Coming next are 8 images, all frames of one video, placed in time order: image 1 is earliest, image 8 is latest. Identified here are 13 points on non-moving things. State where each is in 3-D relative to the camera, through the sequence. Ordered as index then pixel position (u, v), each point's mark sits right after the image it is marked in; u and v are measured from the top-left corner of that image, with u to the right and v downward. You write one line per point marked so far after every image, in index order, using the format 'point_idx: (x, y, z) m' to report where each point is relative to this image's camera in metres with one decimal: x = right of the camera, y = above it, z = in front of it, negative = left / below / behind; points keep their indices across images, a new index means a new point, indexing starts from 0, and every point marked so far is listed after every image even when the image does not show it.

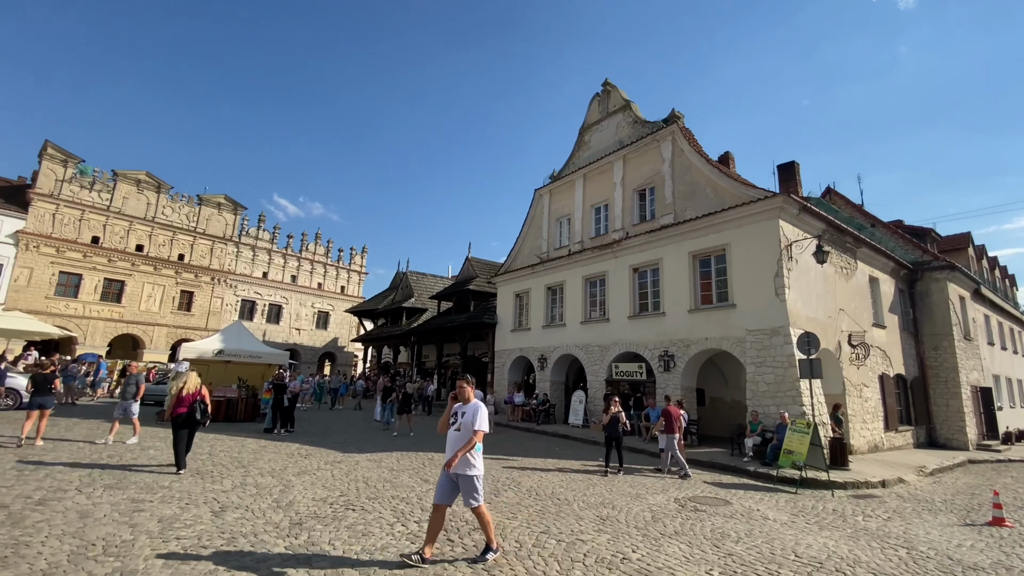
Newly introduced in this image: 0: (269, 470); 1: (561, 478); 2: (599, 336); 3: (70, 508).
0: (-4.1, -3.1, +8.1) m
1: (+0.9, -3.5, +8.7) m
2: (+3.1, -1.7, +16.6) m
3: (-5.0, -2.5, +5.4) m
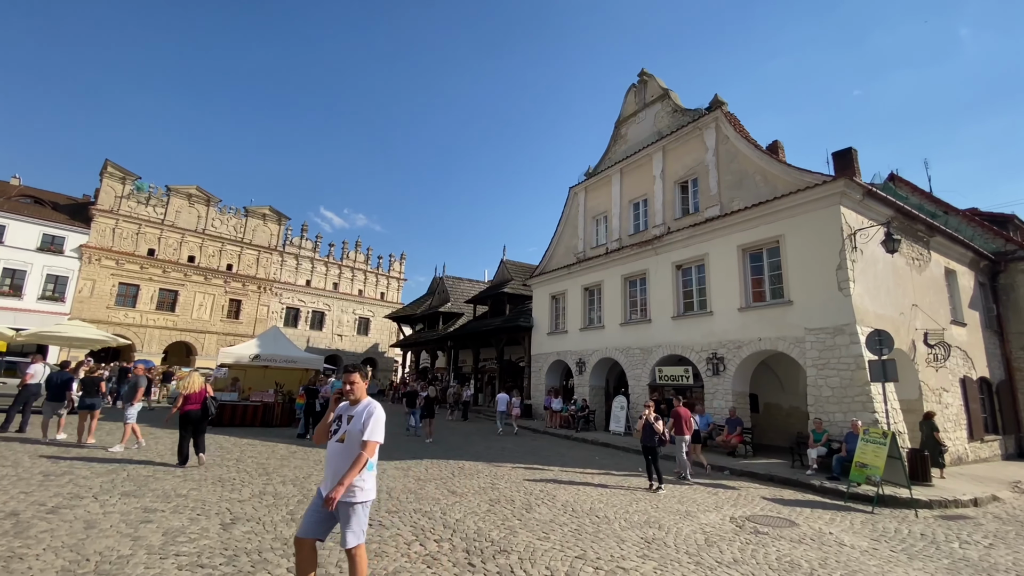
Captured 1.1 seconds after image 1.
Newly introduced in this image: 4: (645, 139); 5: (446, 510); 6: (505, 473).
0: (-3.5, -3.1, +7.8) m
1: (+1.5, -3.4, +7.9) m
2: (+4.3, -1.7, +15.7) m
3: (-4.7, -2.5, +5.2) m
4: (+4.9, +5.5, +17.6) m
5: (-0.9, -2.9, +6.2) m
6: (-0.1, -3.5, +9.0) m
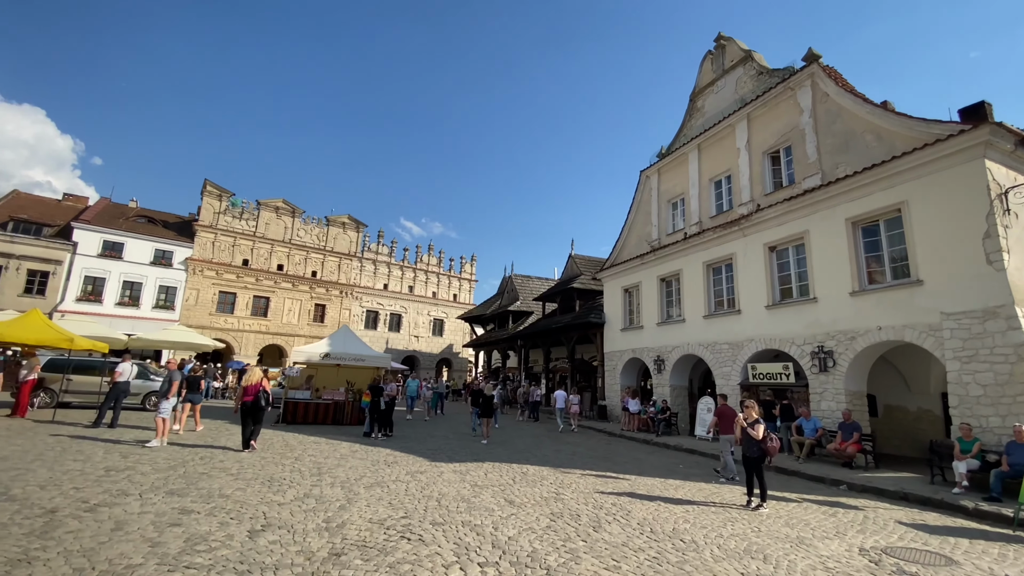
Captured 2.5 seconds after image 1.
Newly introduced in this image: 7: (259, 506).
0: (-2.5, -2.9, +7.3) m
1: (+2.4, -3.1, +6.7) m
2: (+6.3, -1.3, +14.0) m
3: (-4.1, -2.4, +4.9) m
4: (+7.0, +5.9, +15.8) m
5: (-0.2, -2.6, +5.3) m
6: (+1.0, -3.3, +8.0) m
7: (-3.0, -2.6, +5.7) m
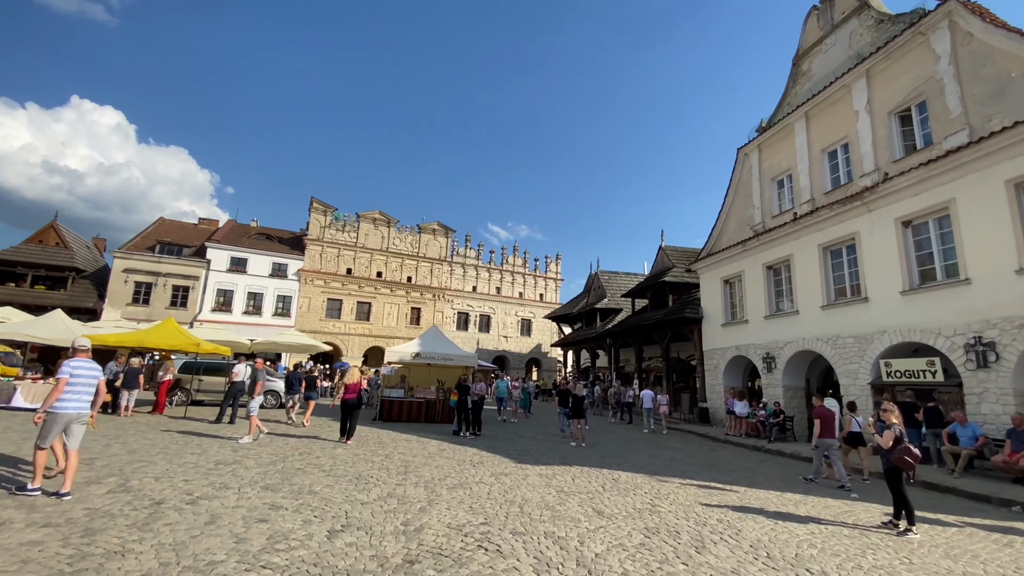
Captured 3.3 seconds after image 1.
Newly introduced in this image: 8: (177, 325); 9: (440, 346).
0: (-1.2, -2.9, +7.2) m
1: (+3.5, -2.8, +5.6) m
2: (+8.6, -0.9, +12.1) m
3: (-3.2, -2.4, +5.1) m
4: (+9.4, +6.3, +13.8) m
5: (+0.7, -2.5, +4.8) m
6: (+2.4, -3.1, +7.2) m
7: (-2.0, -2.5, +5.6) m
8: (-9.9, -1.1, +14.3) m
9: (-2.4, -1.9, +15.7) m
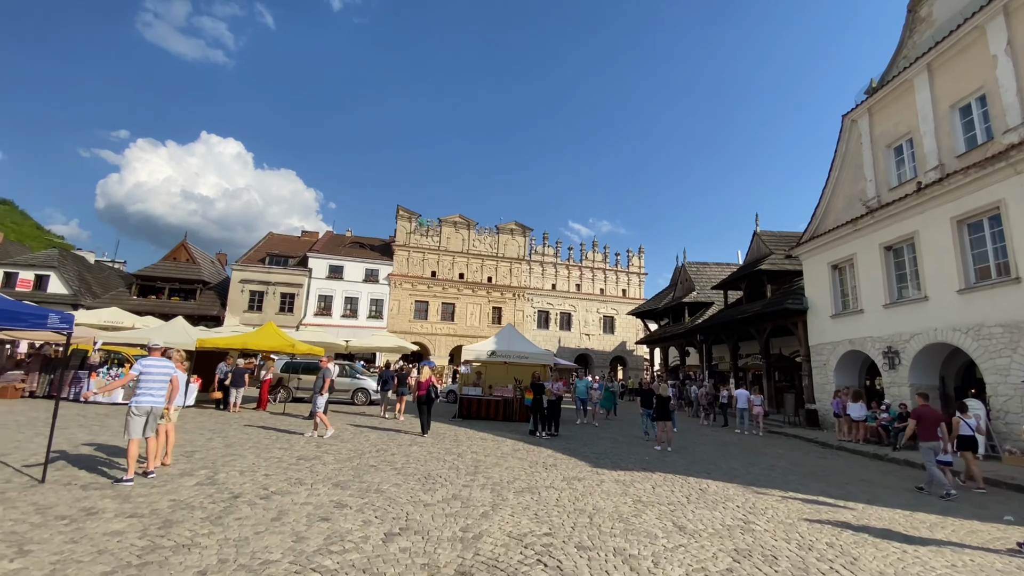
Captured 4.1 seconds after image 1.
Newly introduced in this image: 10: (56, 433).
0: (-0.2, -2.8, +6.9) m
1: (+4.2, -2.6, +4.6) m
2: (+10.3, -0.5, +10.0) m
3: (-2.5, -2.4, +5.2) m
4: (+11.1, +6.8, +11.6) m
5: (+1.3, -2.4, +4.2) m
6: (+3.4, -2.9, +6.3) m
7: (-1.2, -2.5, +5.5) m
8: (-7.5, -1.3, +15.5) m
9: (+0.1, -1.9, +15.5) m
10: (-8.3, -2.6, +8.7) m
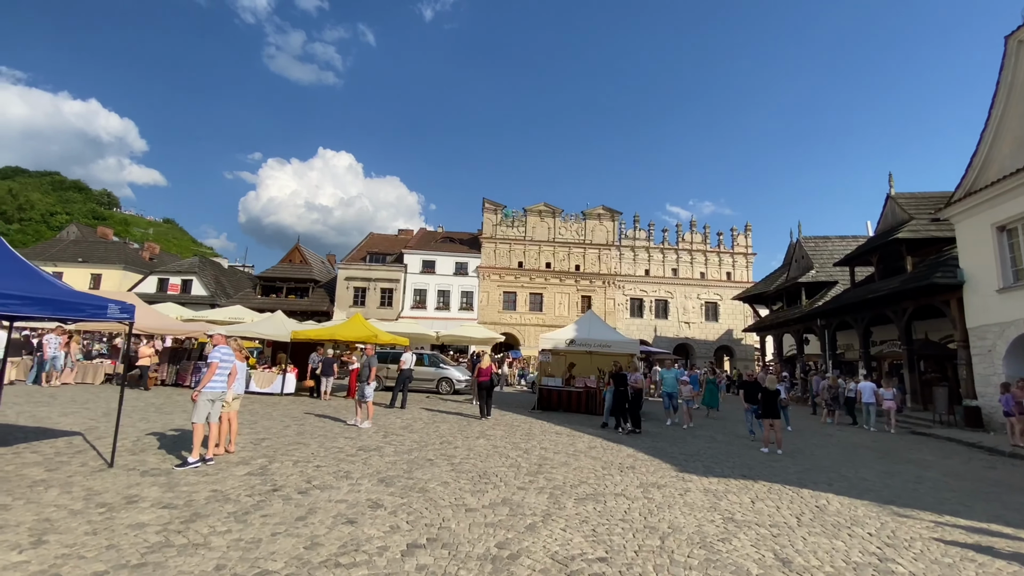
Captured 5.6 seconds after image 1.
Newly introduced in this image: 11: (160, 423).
0: (+0.6, -2.5, +6.0) m
1: (+4.5, -2.2, +2.9) m
2: (+11.4, +0.3, +7.0) m
3: (-2.0, -2.2, +4.9) m
4: (+12.2, +7.6, +8.3) m
5: (+1.5, -2.1, +3.1) m
6: (+4.0, -2.5, +4.8) m
7: (-0.7, -2.3, +4.9) m
8: (-4.9, -1.0, +15.9) m
9: (+2.6, -1.4, +14.4) m
10: (-6.9, -2.6, +9.4) m
11: (-6.7, -2.6, +9.1) m
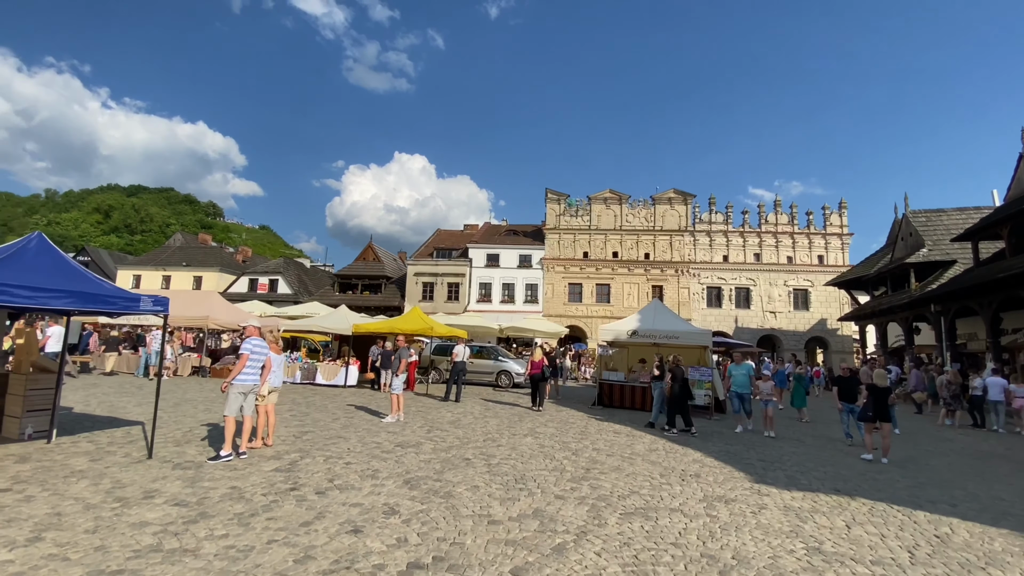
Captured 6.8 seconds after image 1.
0: (+1.0, -2.2, +5.3) m
1: (+4.4, -1.9, +1.5) m
2: (+11.8, +0.7, +4.6) m
3: (-1.7, -2.0, +4.5) m
4: (+12.6, +8.1, +5.7) m
5: (+1.5, -1.9, +2.2) m
6: (+4.2, -2.2, +3.5) m
7: (-0.4, -2.1, +4.3) m
8: (-3.0, -0.8, +15.8) m
9: (+4.2, -1.0, +13.2) m
10: (-5.9, -2.5, +9.7) m
11: (-5.7, -2.5, +9.4) m
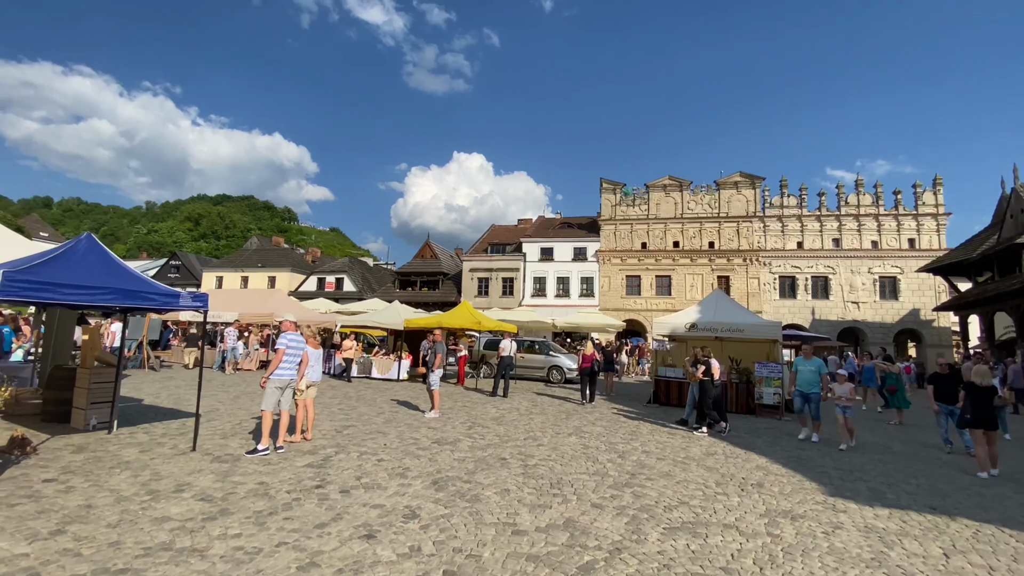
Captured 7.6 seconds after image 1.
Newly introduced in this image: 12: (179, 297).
0: (+1.4, -2.1, +4.7) m
1: (+4.3, -1.8, +0.6) m
2: (+11.9, +1.1, +2.7) m
3: (-1.5, -1.9, +4.3) m
4: (+12.7, +8.4, +3.6) m
5: (+1.5, -1.7, +1.6) m
6: (+4.3, -2.0, +2.6) m
7: (-0.2, -2.0, +4.0) m
8: (-1.4, -0.6, +15.7) m
9: (+5.5, -0.7, +12.2) m
10: (-5.0, -2.4, +10.0) m
11: (-4.8, -2.4, +9.7) m
12: (-4.0, -0.1, +5.7) m
